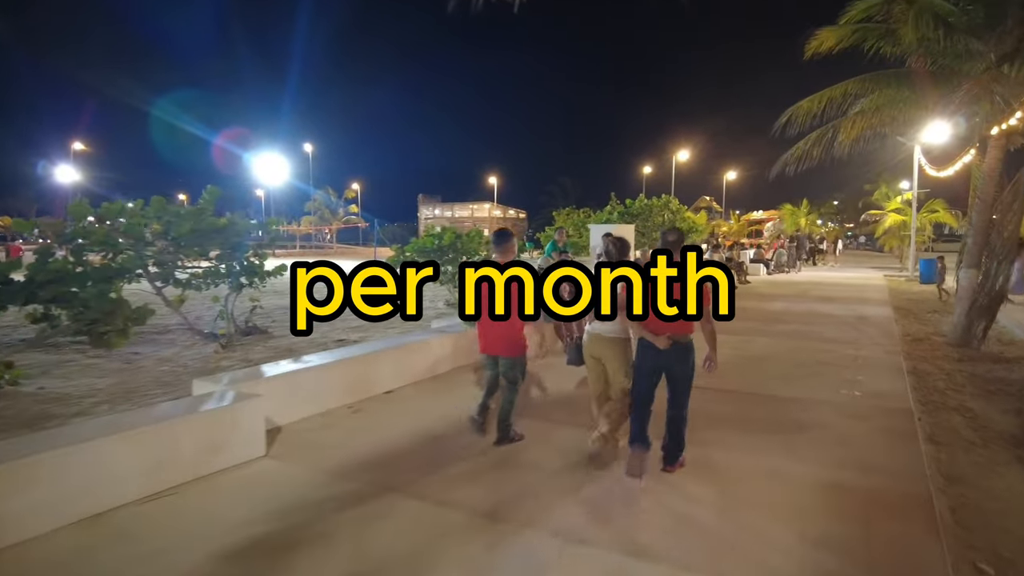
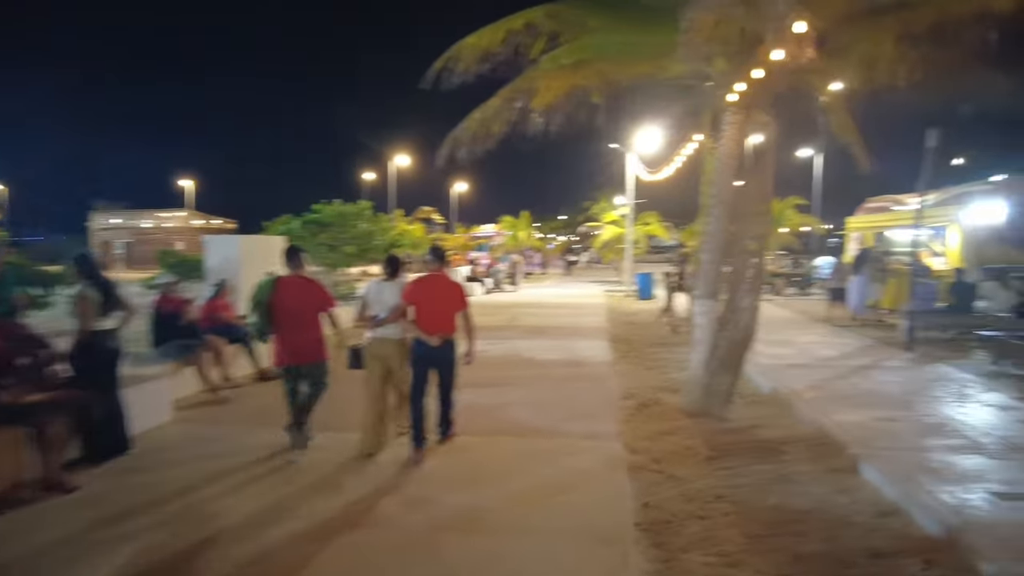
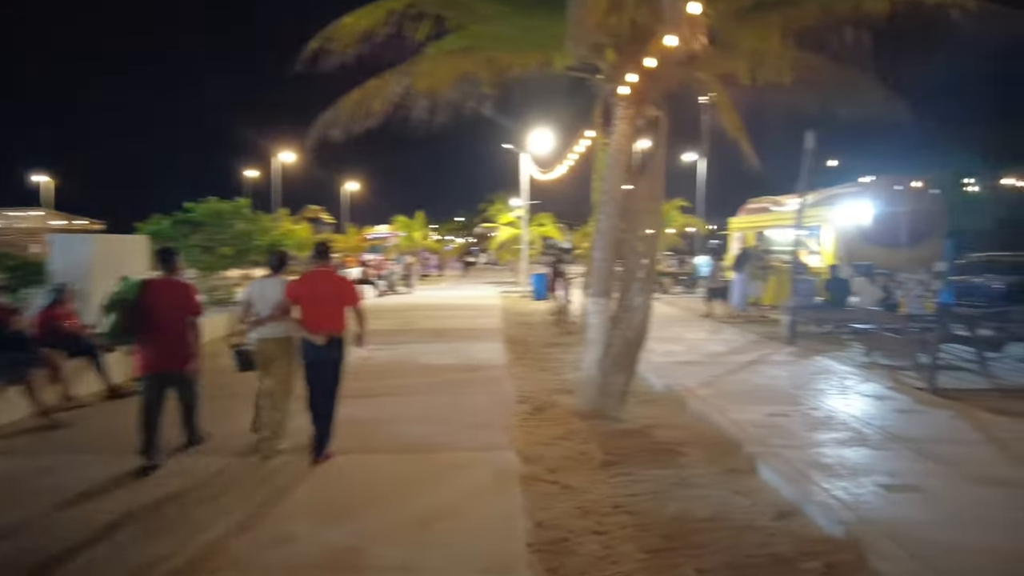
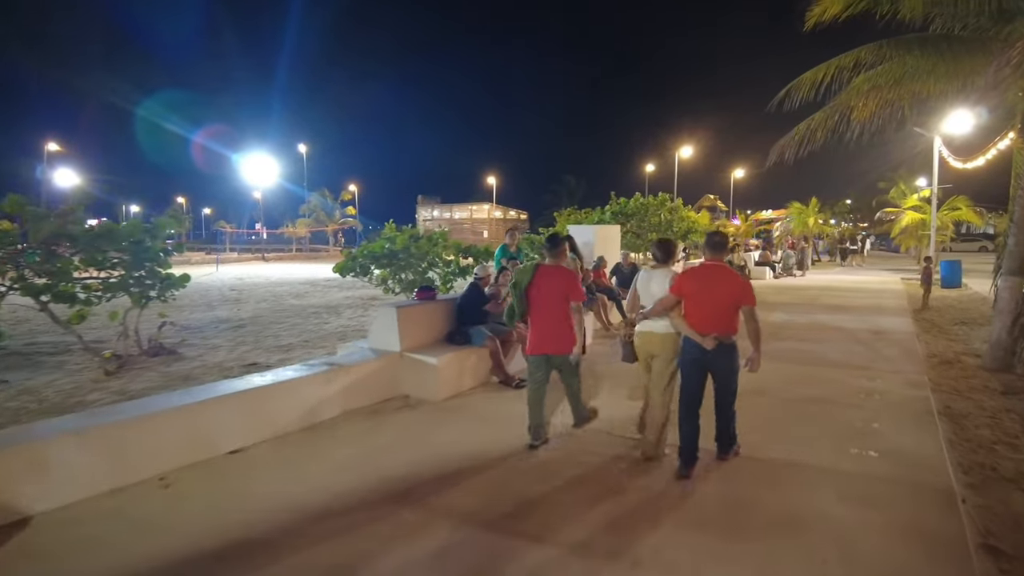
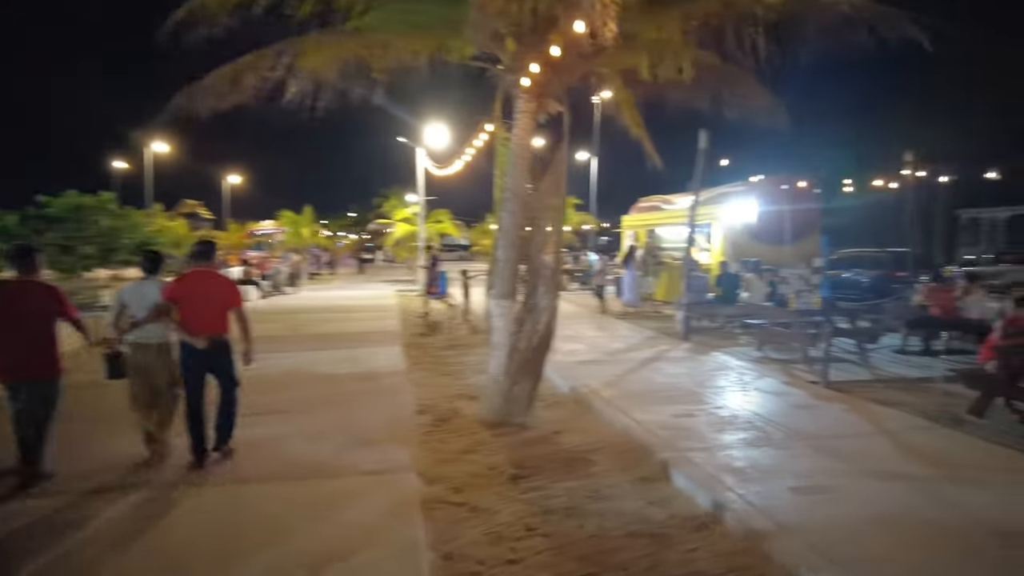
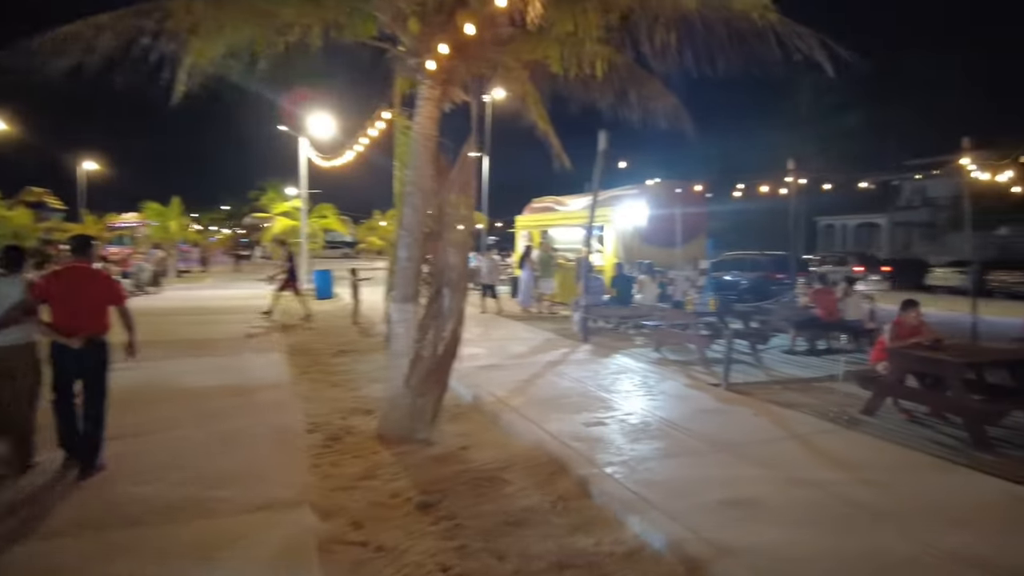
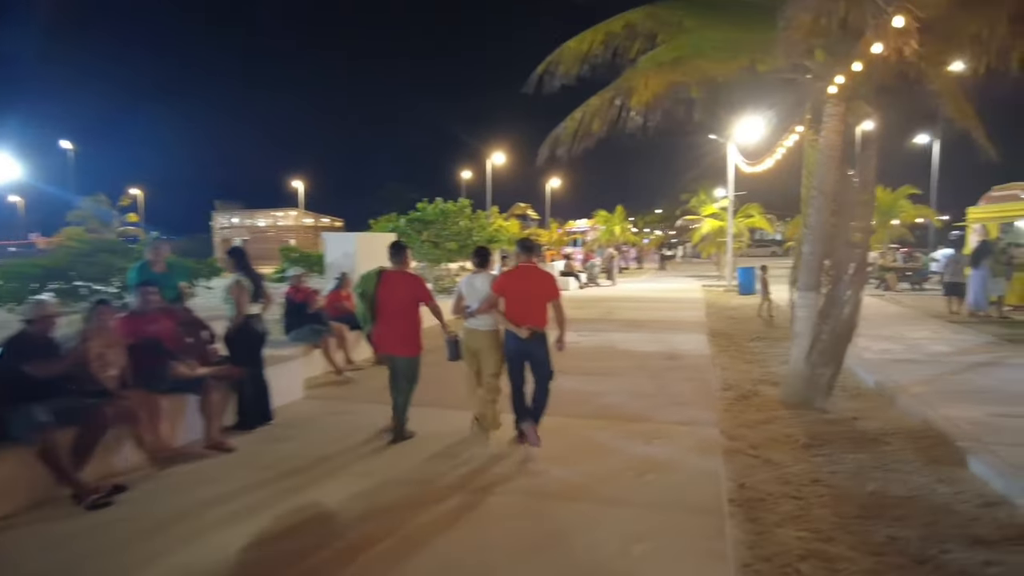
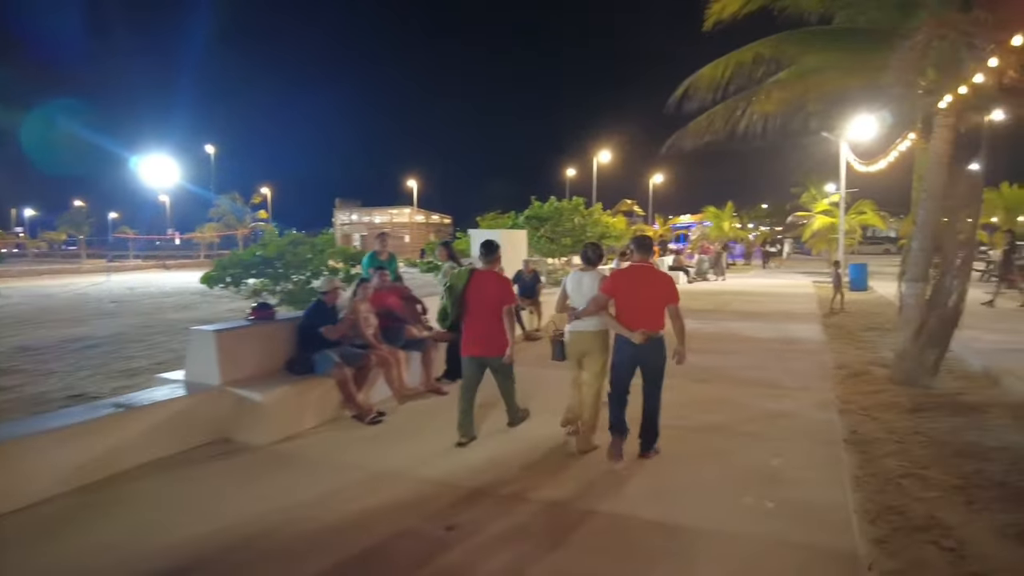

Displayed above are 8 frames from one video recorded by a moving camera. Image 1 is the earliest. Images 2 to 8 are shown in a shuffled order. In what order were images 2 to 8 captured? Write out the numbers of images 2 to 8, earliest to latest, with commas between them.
4, 8, 7, 2, 3, 5, 6
